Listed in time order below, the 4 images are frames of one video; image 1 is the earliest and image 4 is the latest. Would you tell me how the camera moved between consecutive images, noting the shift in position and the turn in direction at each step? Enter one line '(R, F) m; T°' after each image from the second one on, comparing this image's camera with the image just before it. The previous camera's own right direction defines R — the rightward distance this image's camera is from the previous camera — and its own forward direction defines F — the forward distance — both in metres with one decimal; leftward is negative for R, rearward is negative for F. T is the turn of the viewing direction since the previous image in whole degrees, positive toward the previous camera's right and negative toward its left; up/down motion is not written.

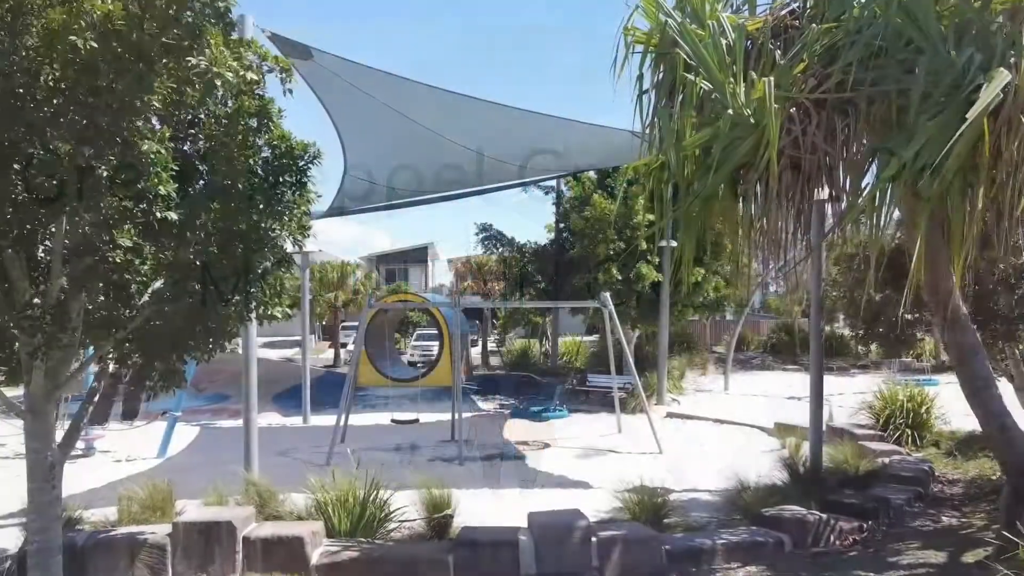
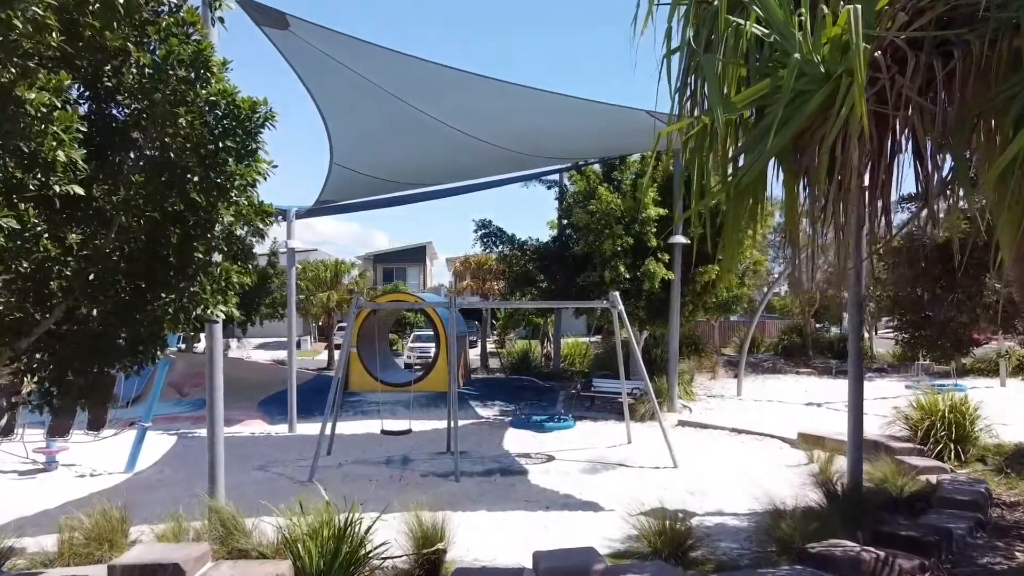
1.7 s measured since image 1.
(0.0, +0.7) m; 0°
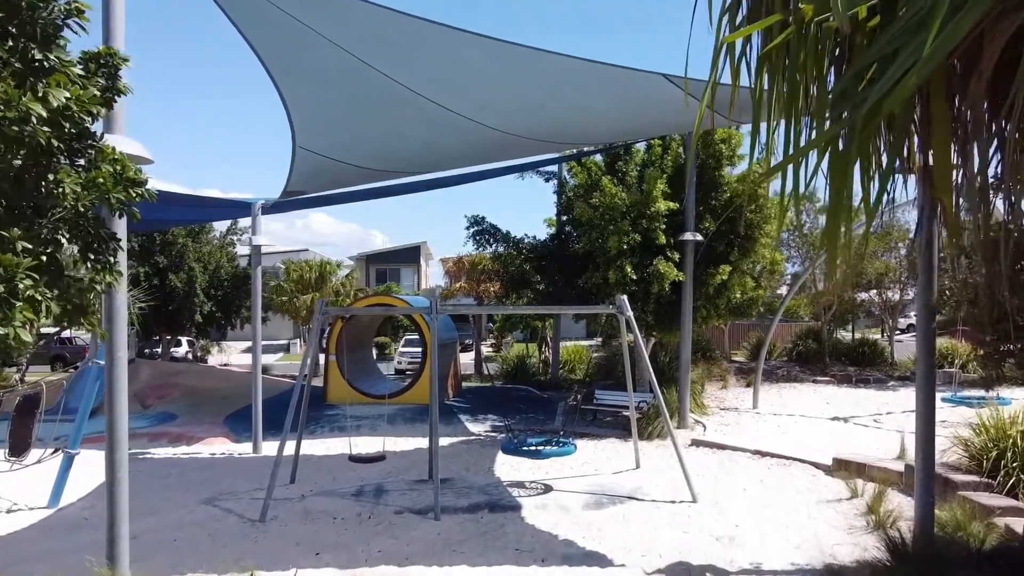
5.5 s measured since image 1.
(+0.1, +1.1) m; 0°
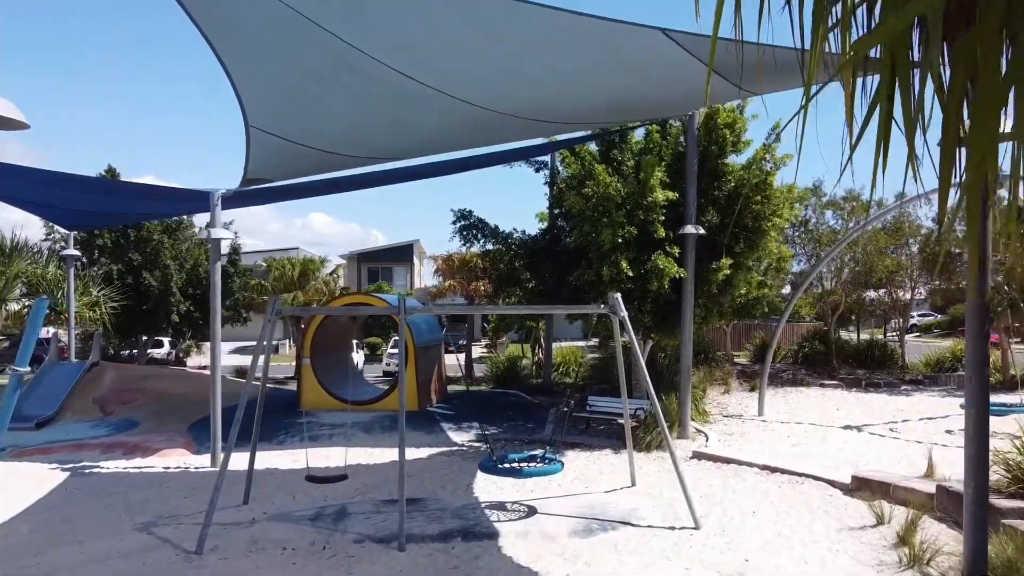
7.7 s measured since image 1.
(+0.2, +0.8) m; 0°
